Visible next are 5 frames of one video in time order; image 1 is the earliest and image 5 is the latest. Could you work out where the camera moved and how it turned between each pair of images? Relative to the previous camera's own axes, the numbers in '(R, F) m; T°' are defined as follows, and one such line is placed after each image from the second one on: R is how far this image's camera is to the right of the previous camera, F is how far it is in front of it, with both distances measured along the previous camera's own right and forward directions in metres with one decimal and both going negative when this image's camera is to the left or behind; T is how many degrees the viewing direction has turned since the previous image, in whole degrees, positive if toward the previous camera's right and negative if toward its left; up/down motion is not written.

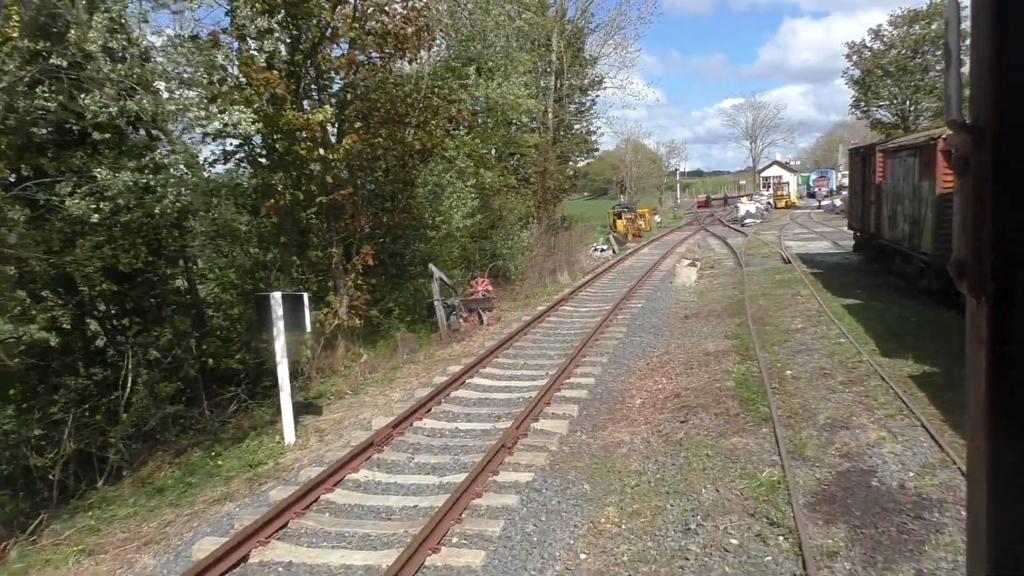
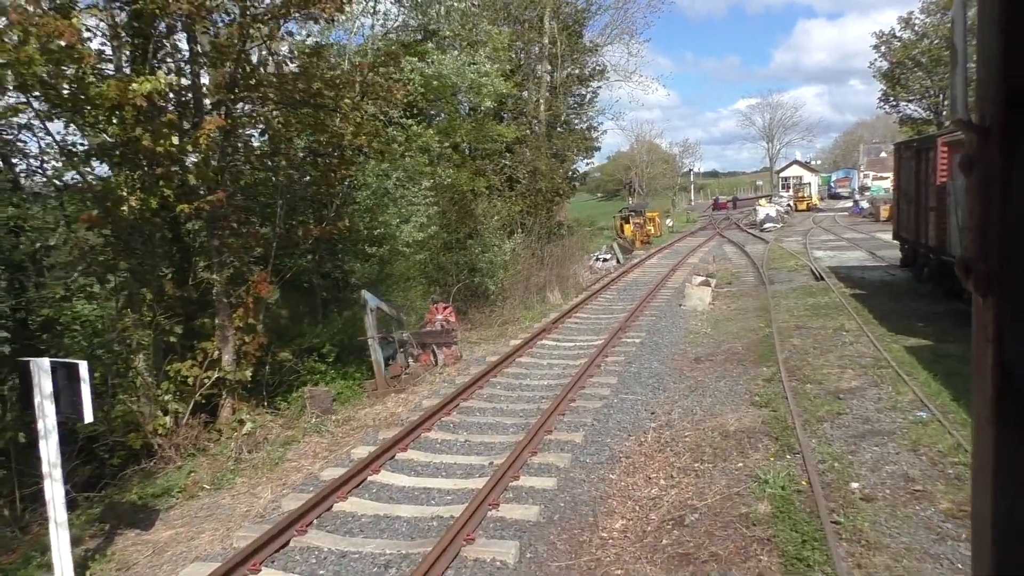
(+0.7, +3.0) m; -1°
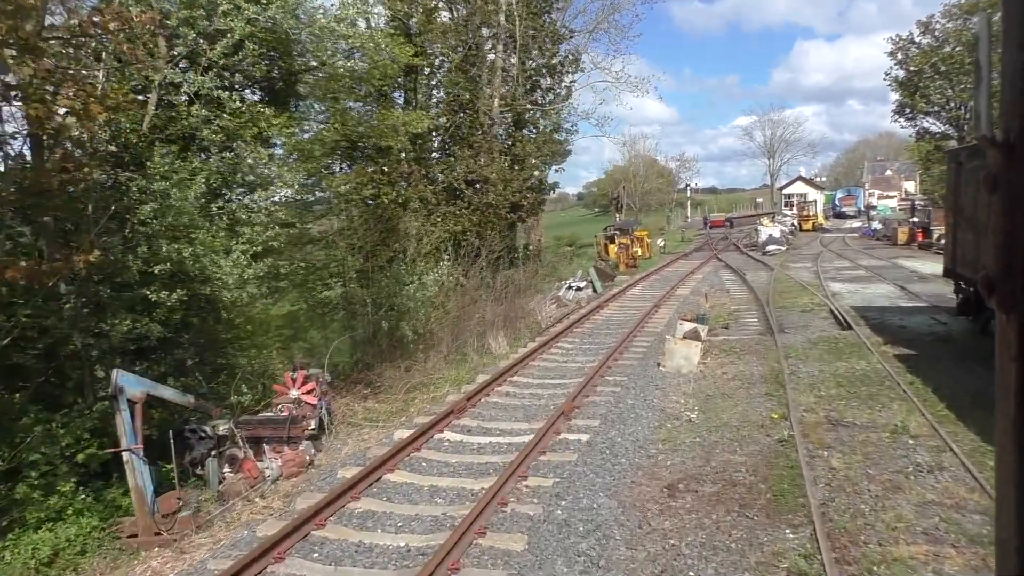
(+1.1, +4.0) m; 0°
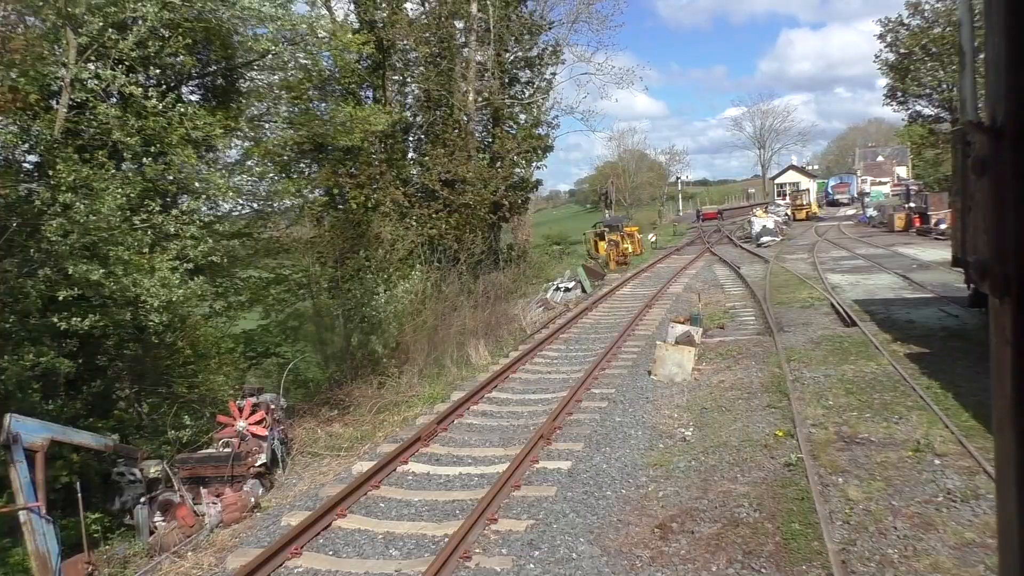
(+0.2, +0.9) m; 0°
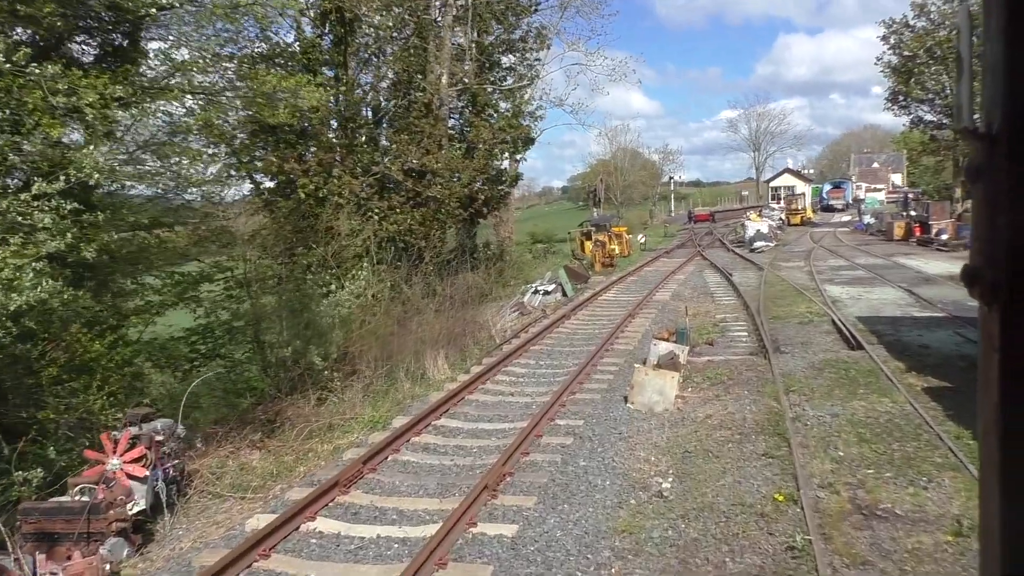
(+0.3, +1.4) m; +1°
